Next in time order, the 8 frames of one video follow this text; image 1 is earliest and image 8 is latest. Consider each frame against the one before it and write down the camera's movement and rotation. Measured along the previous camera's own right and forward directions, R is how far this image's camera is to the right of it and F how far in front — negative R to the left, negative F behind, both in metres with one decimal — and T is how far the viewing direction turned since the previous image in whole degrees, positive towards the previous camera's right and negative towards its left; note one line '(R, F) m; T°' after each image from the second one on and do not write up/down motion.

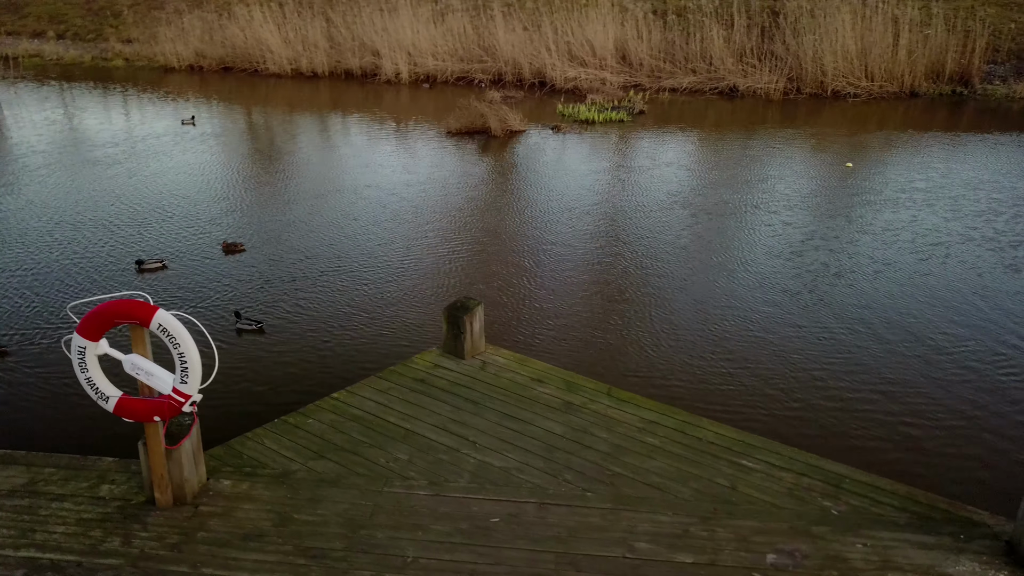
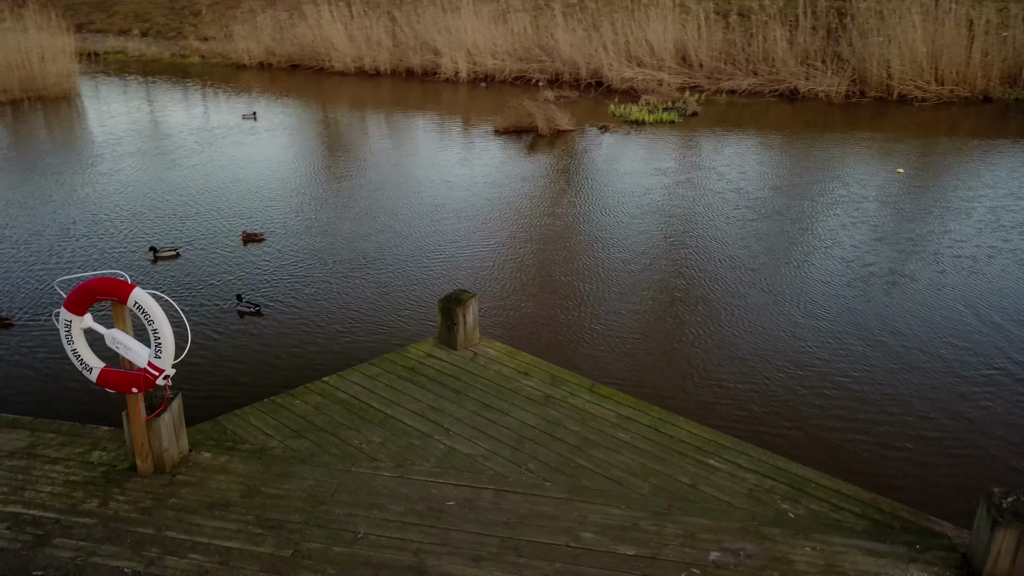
(+0.5, -0.1) m; -5°
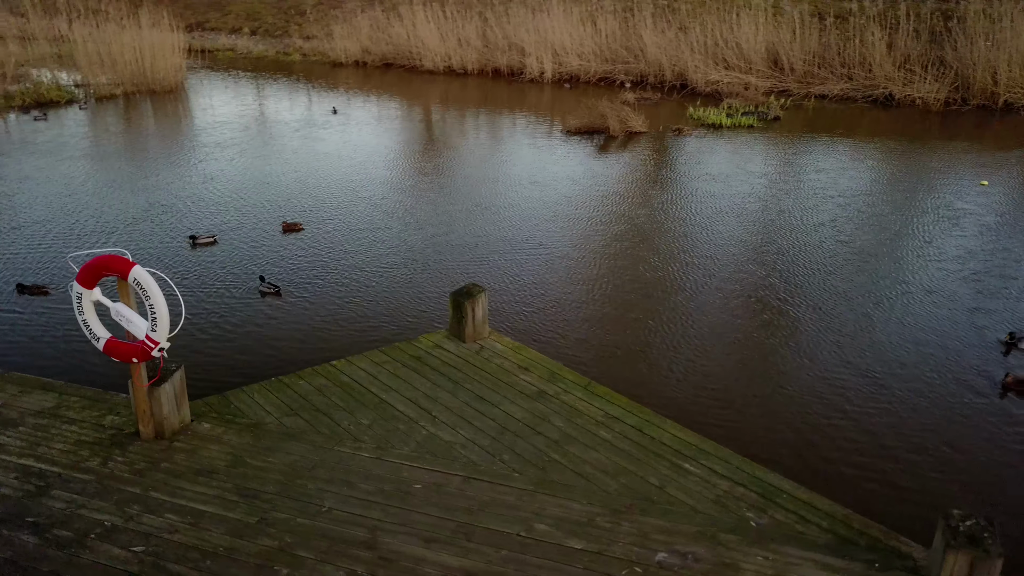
(+0.6, -0.1) m; -7°
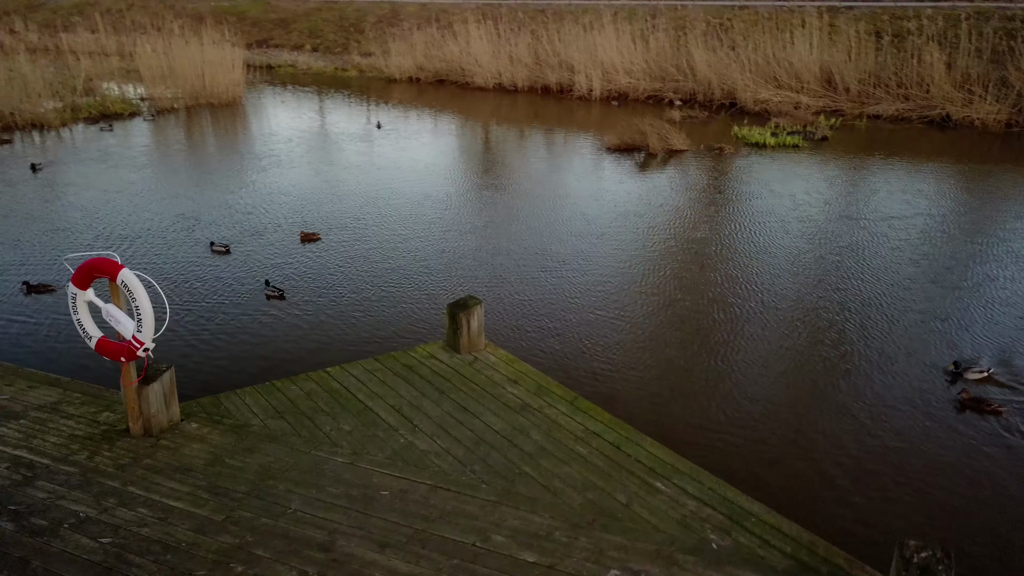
(+0.4, 0.0) m; -4°
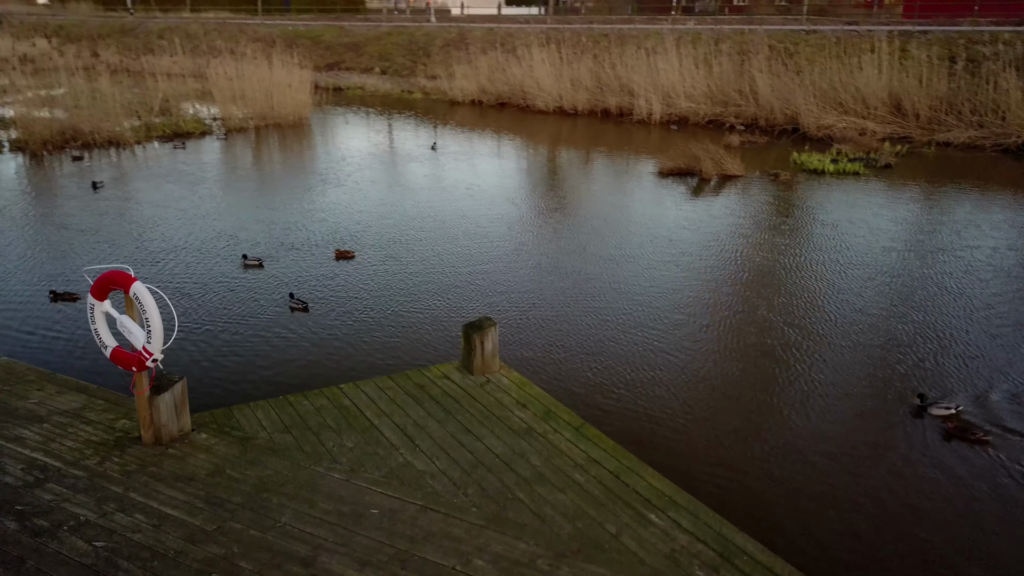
(+0.4, 0.0) m; -5°
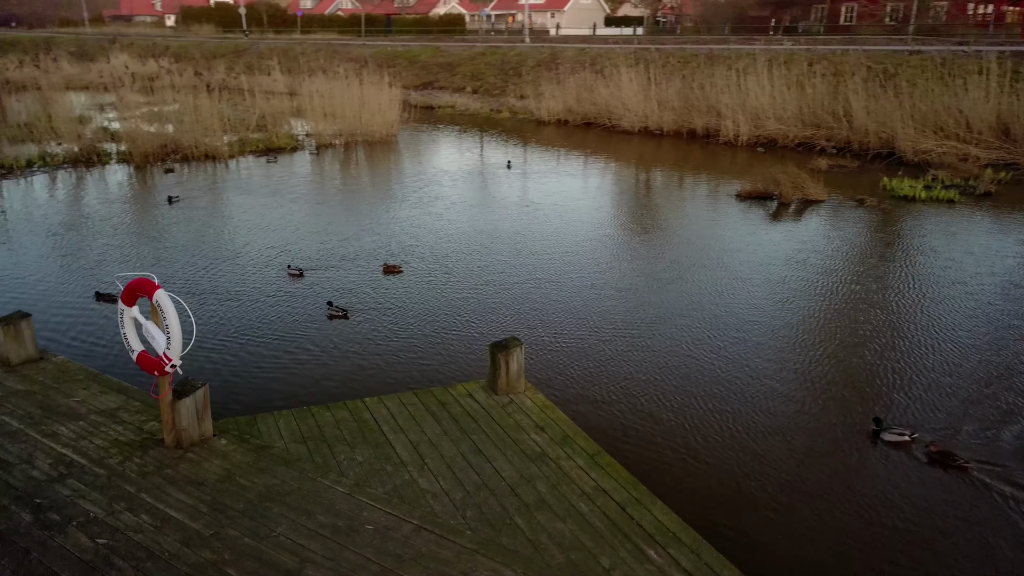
(+0.4, +0.1) m; -7°
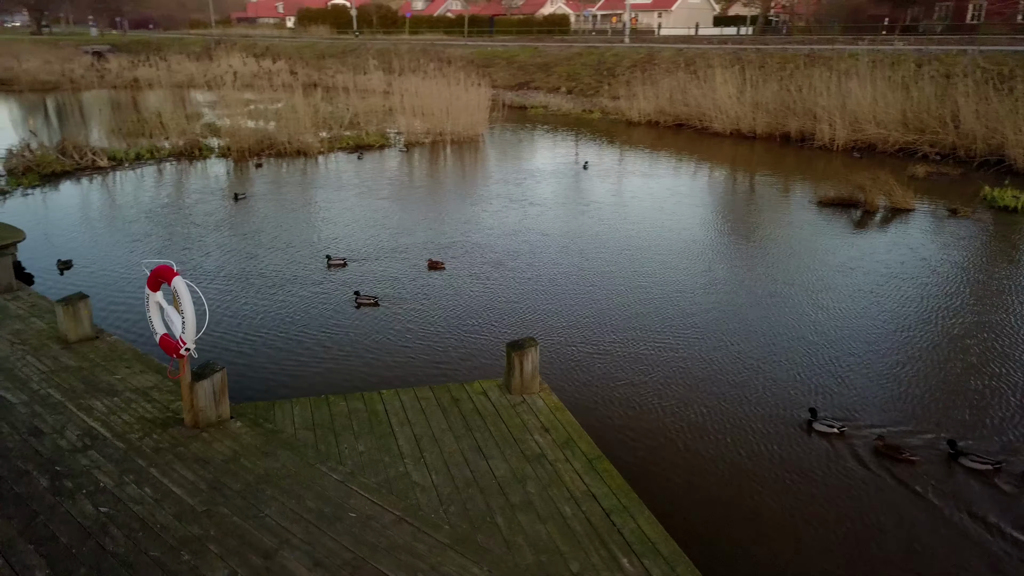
(+0.6, 0.0) m; -7°
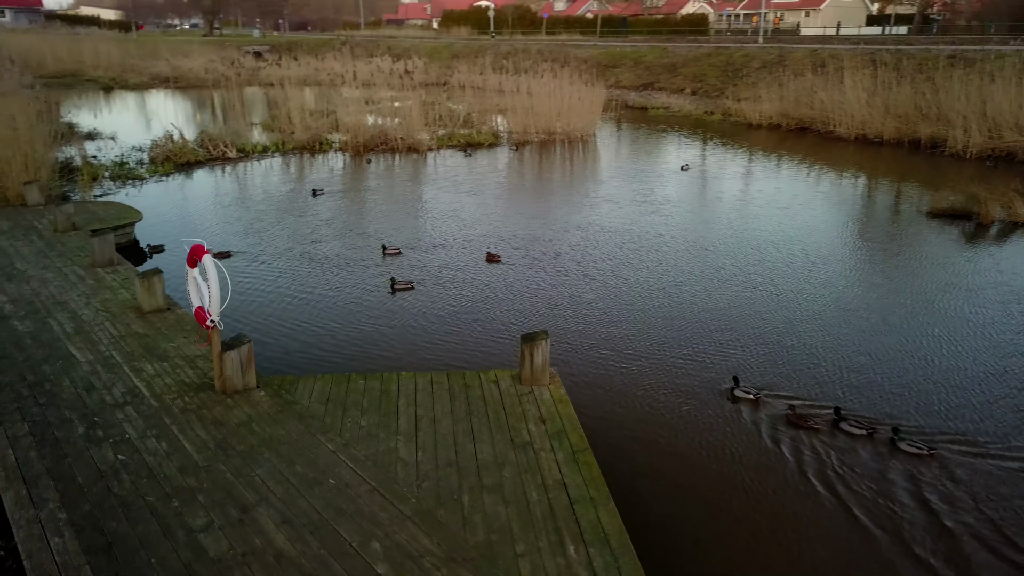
(+0.8, -0.1) m; -9°
